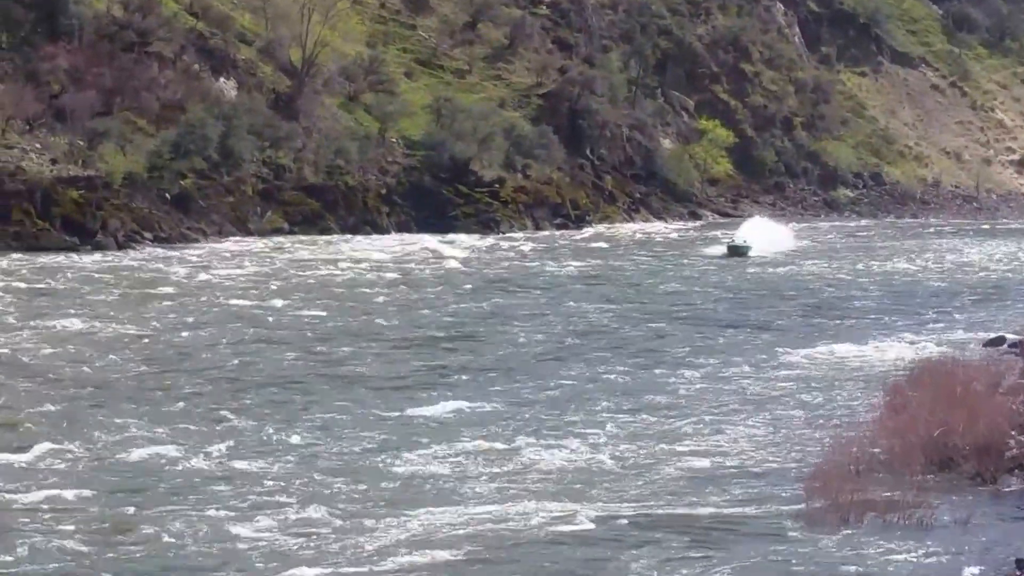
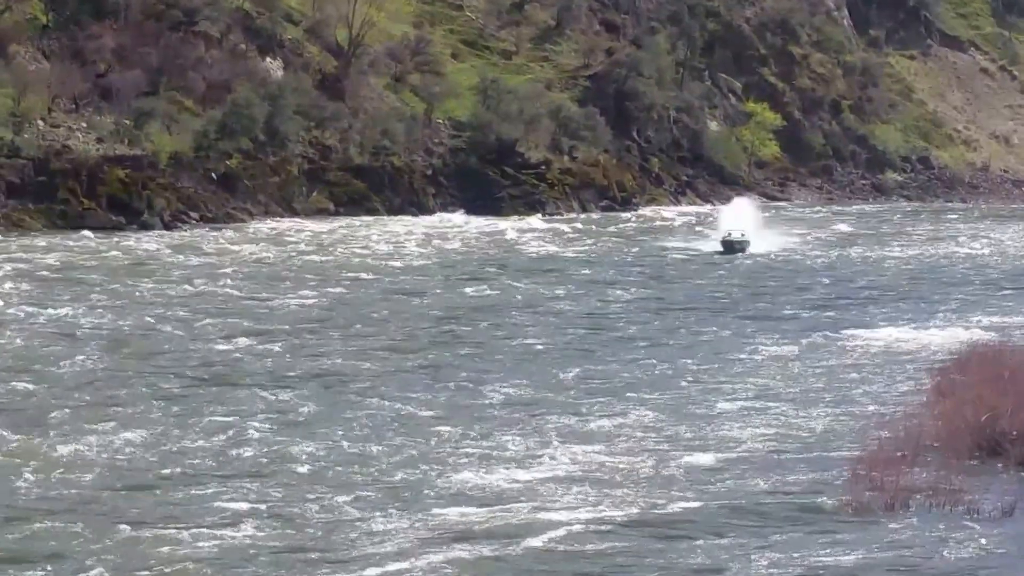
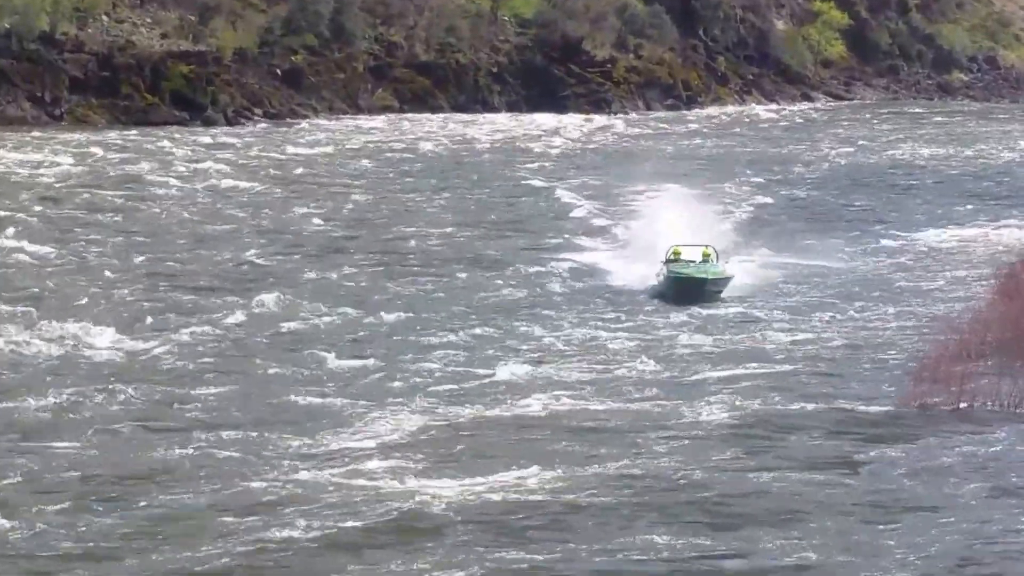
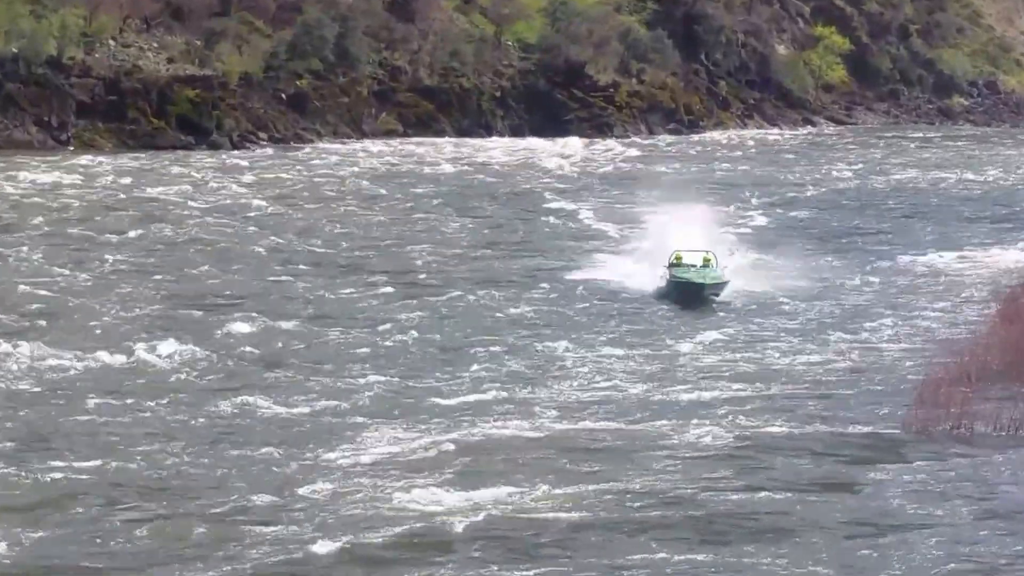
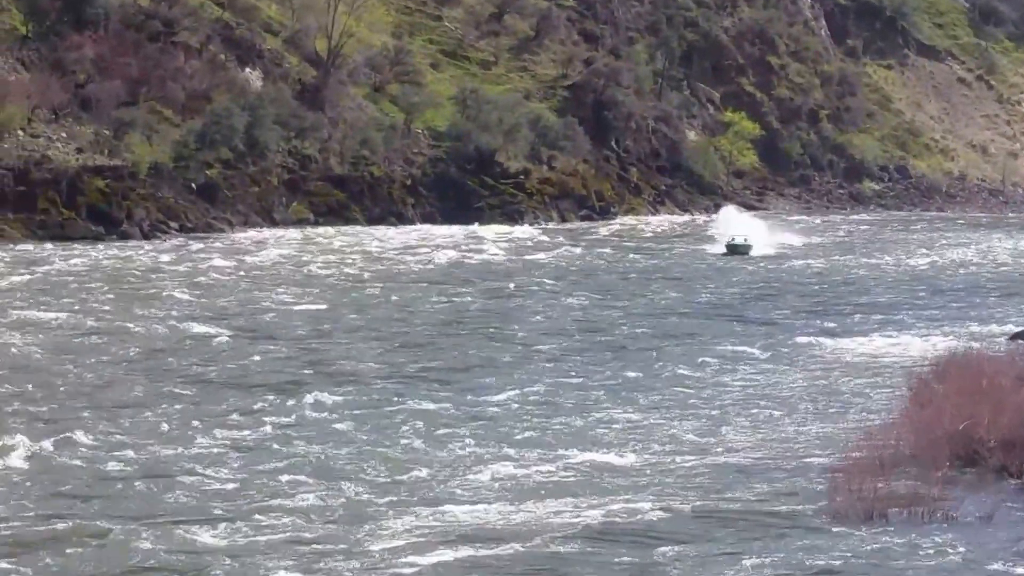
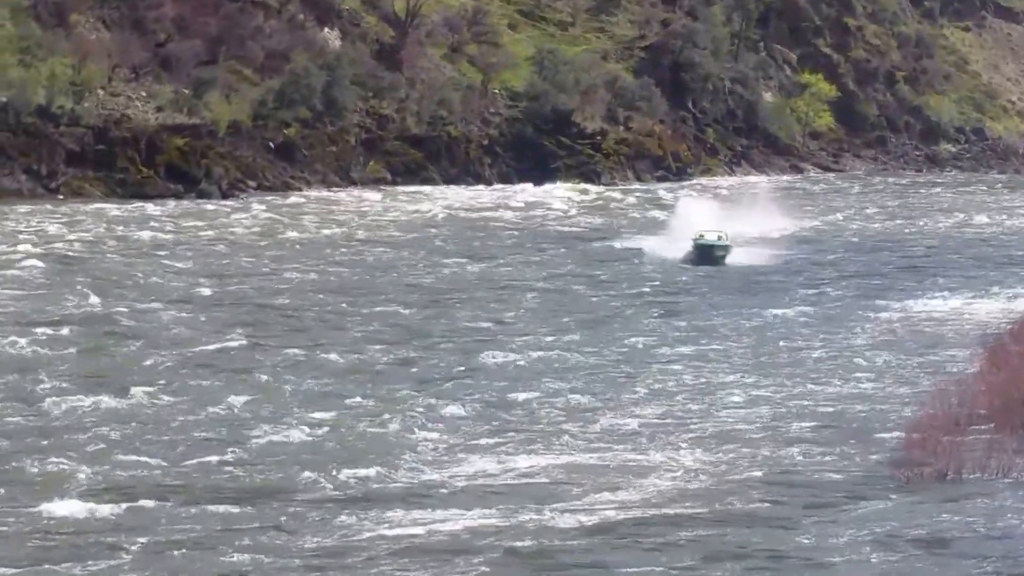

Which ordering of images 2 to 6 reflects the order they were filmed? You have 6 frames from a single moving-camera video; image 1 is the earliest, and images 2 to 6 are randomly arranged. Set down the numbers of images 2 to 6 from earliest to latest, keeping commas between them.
5, 2, 6, 4, 3
